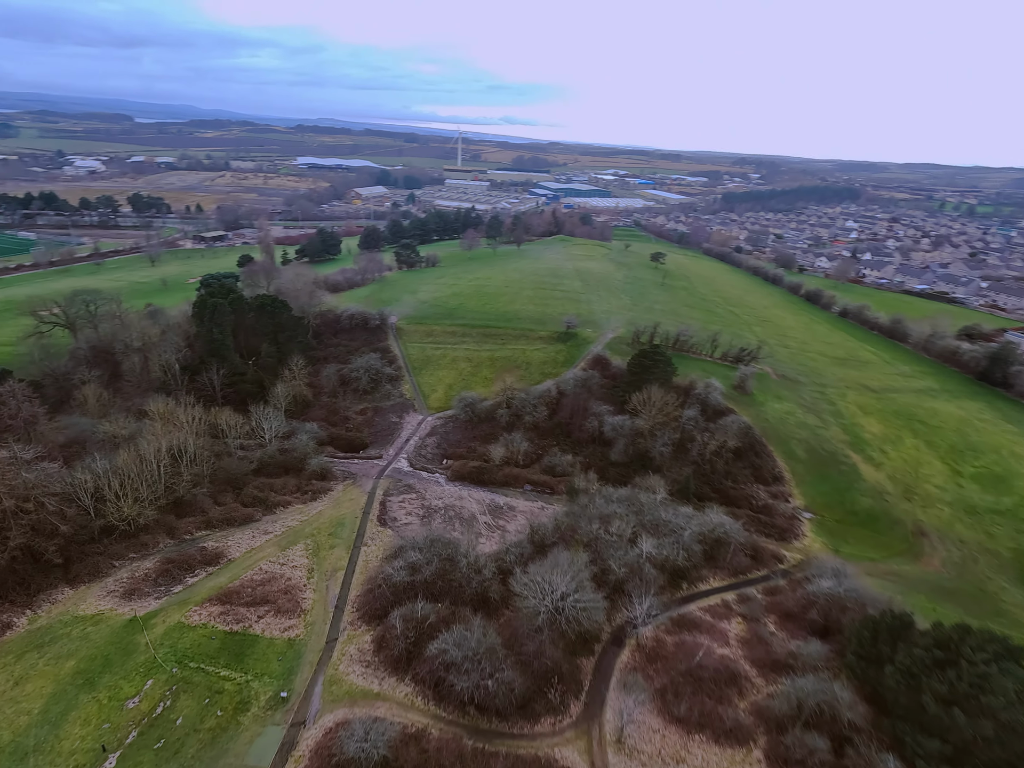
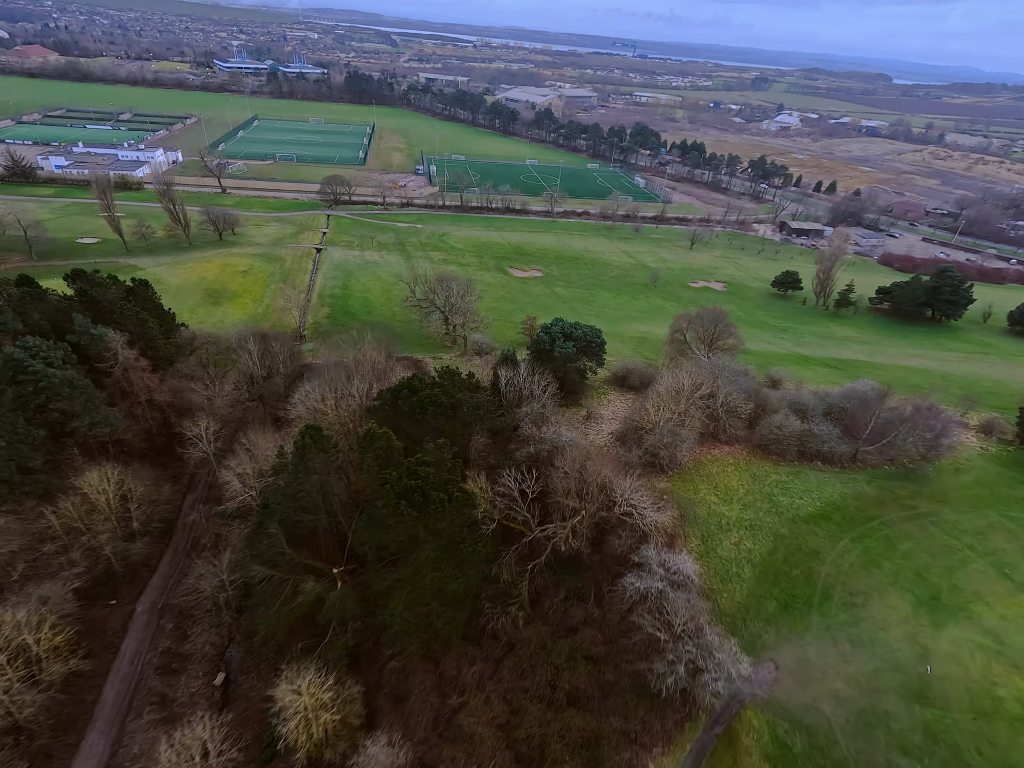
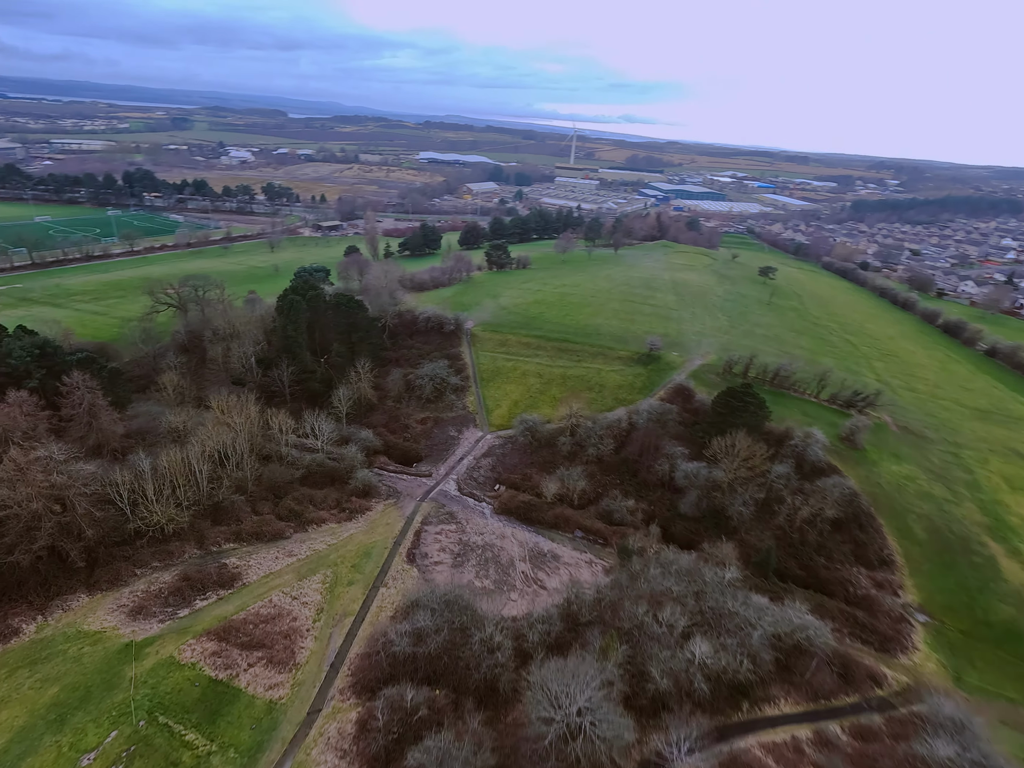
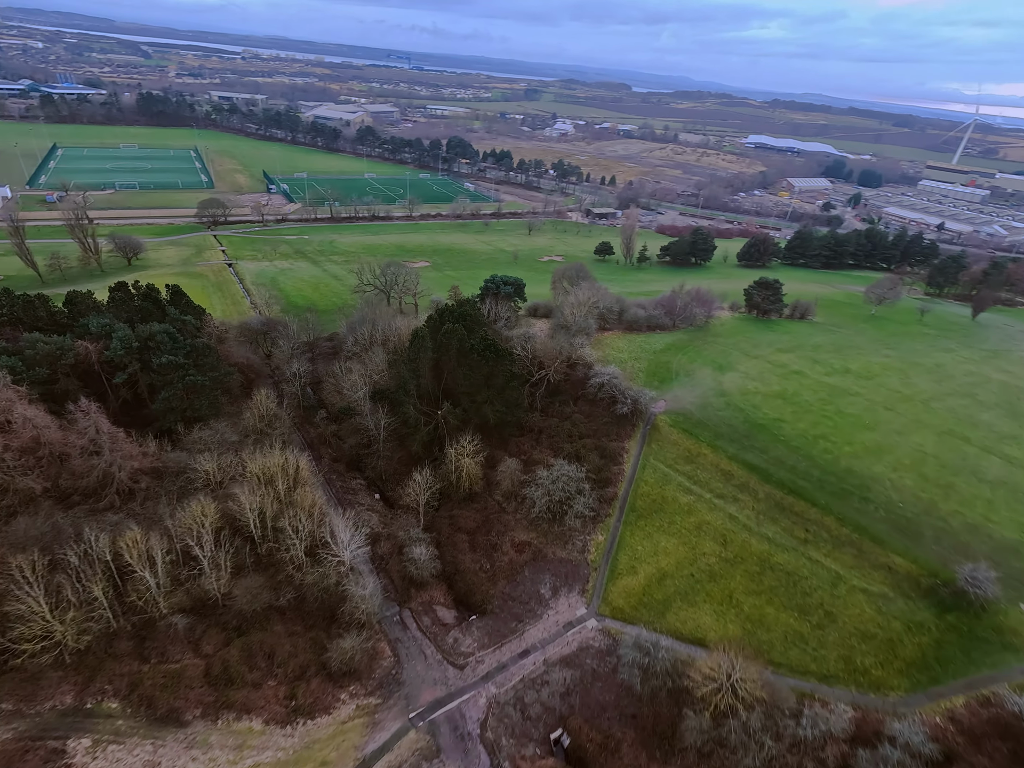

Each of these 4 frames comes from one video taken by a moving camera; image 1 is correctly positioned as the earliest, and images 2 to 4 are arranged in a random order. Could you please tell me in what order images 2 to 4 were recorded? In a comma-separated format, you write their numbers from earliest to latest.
3, 4, 2
